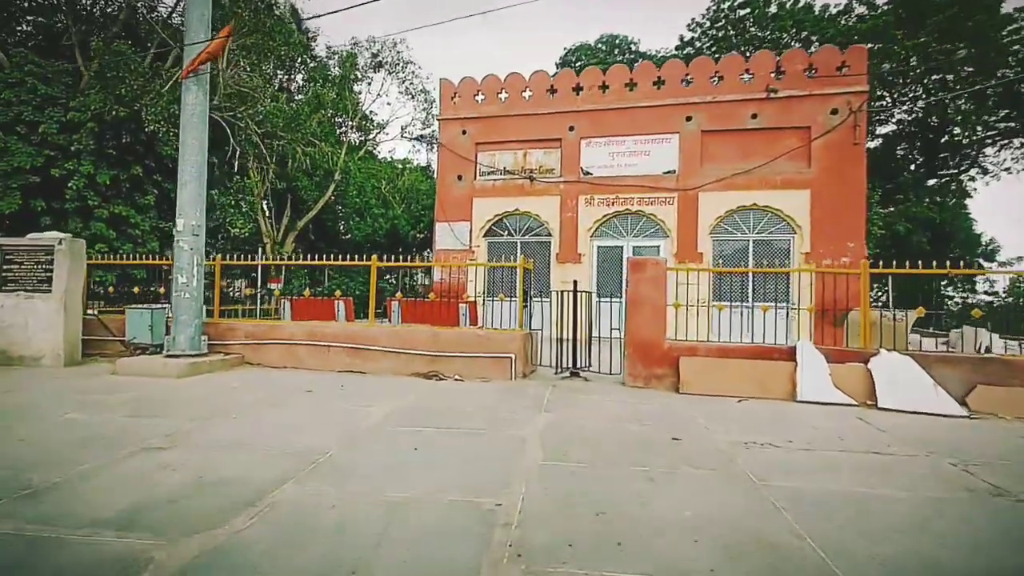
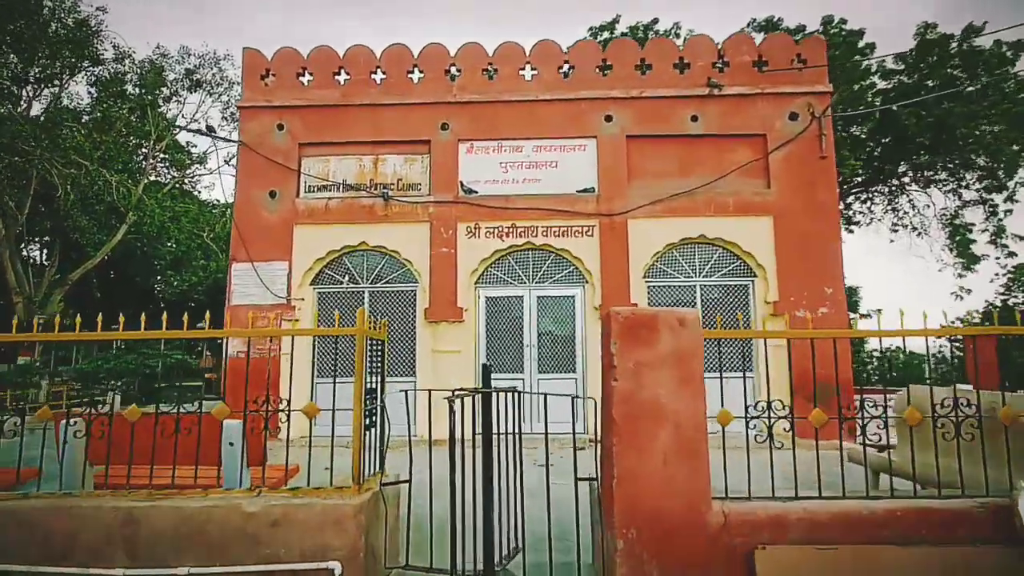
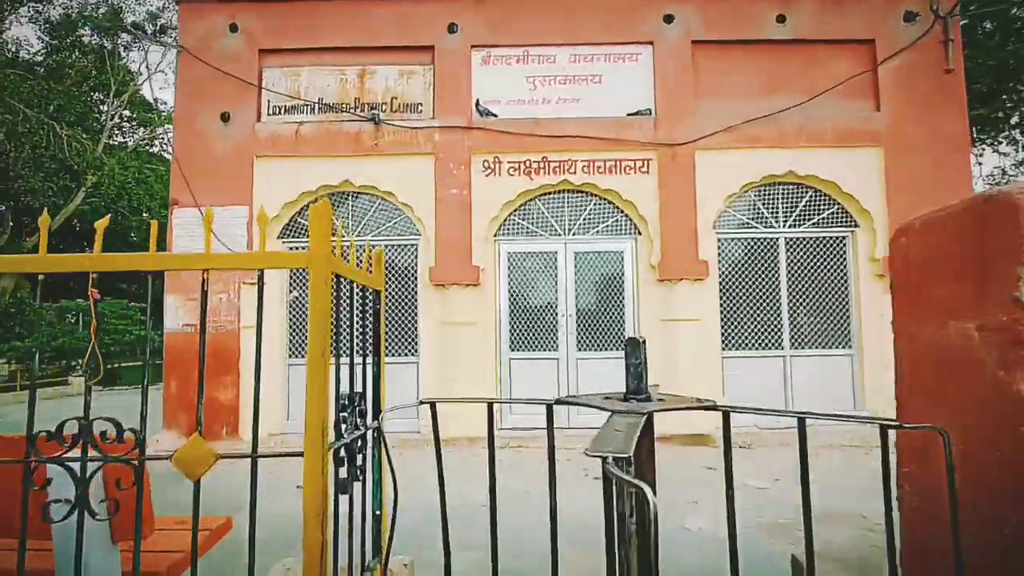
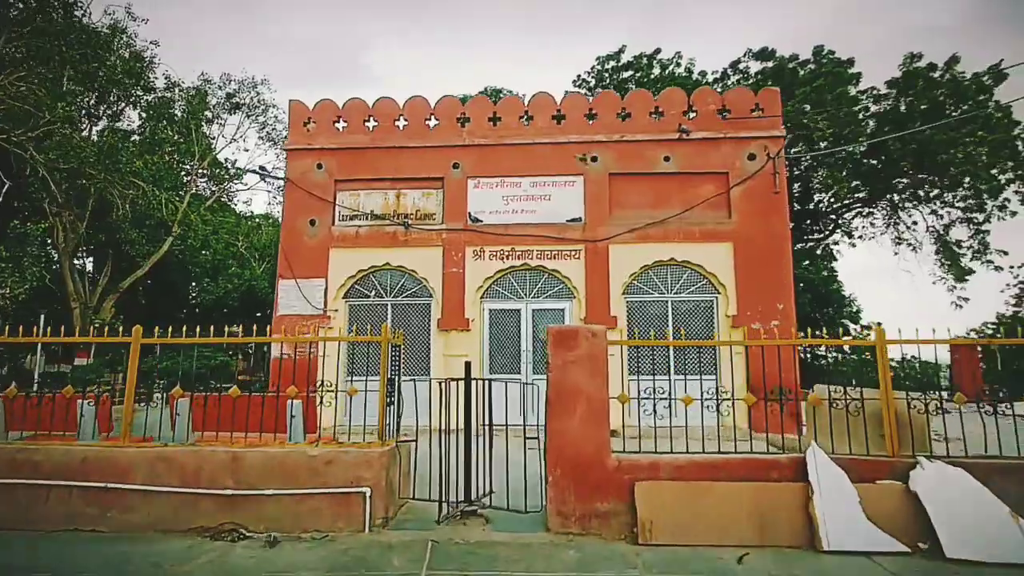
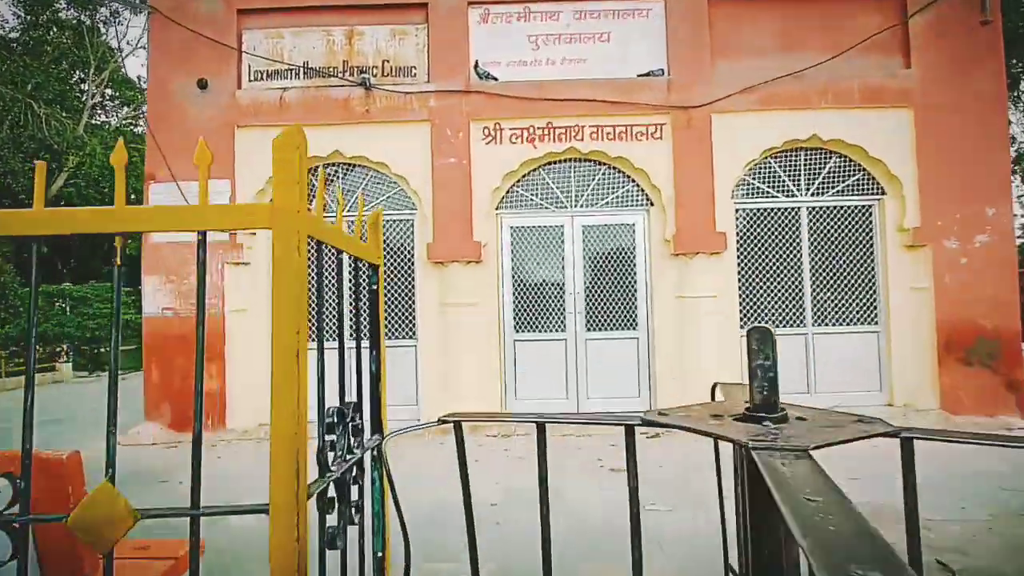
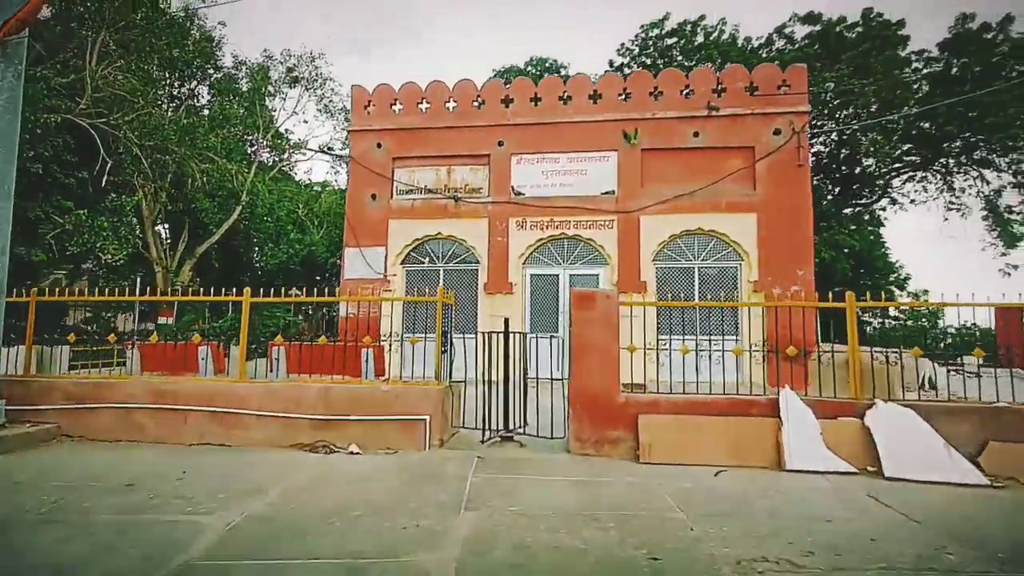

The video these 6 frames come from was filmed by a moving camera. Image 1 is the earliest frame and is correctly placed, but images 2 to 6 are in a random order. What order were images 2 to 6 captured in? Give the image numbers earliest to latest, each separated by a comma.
6, 4, 2, 3, 5
